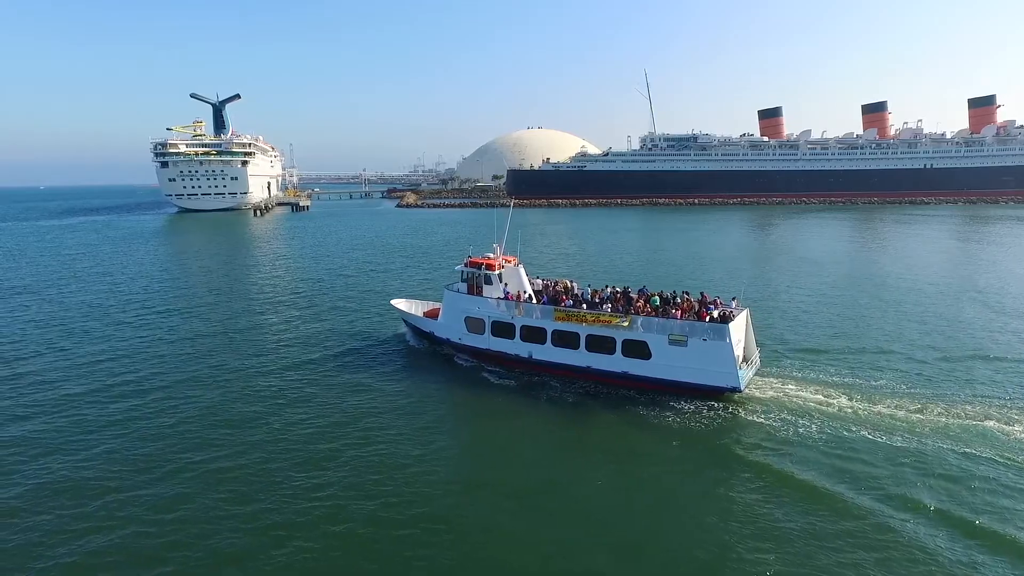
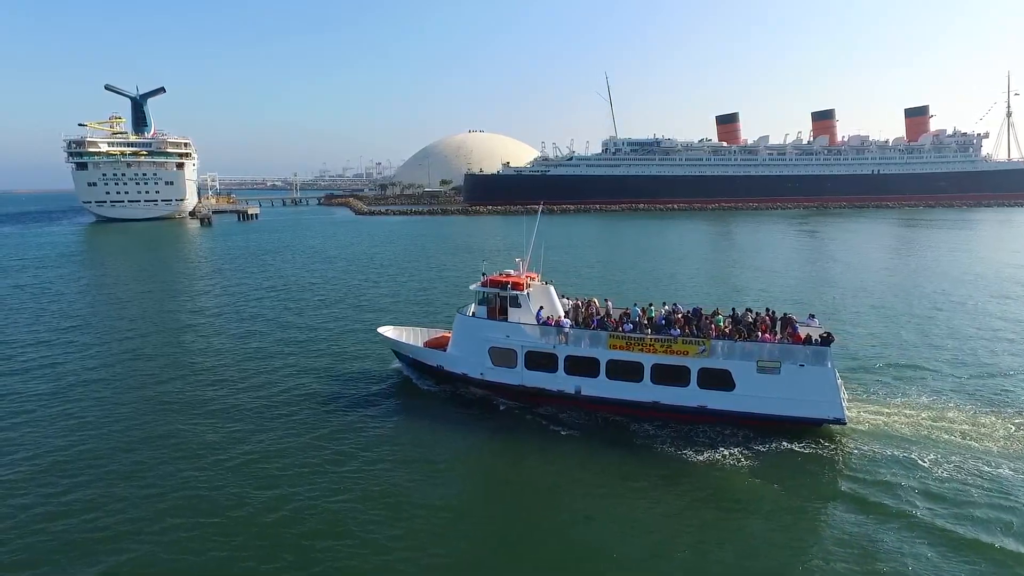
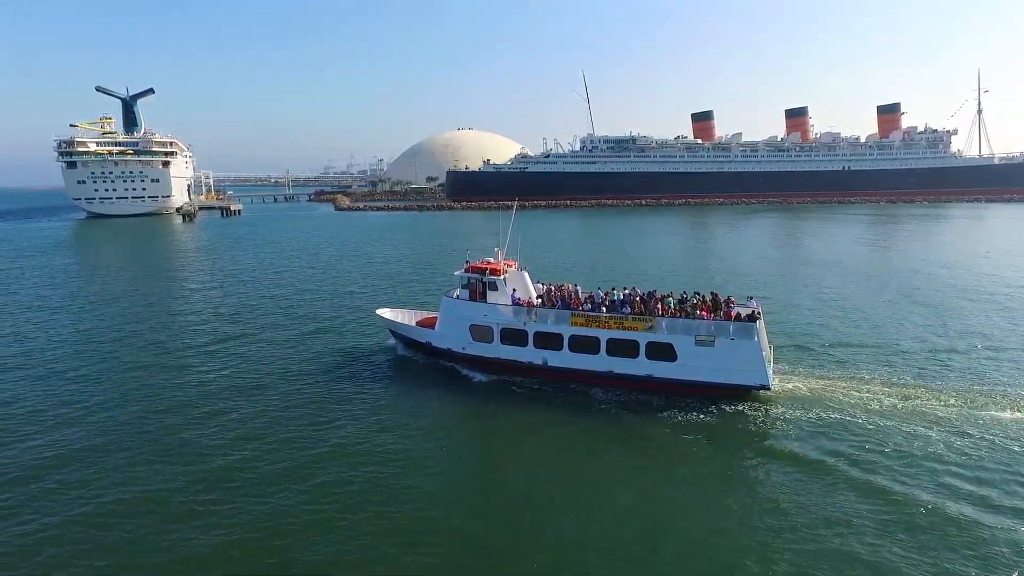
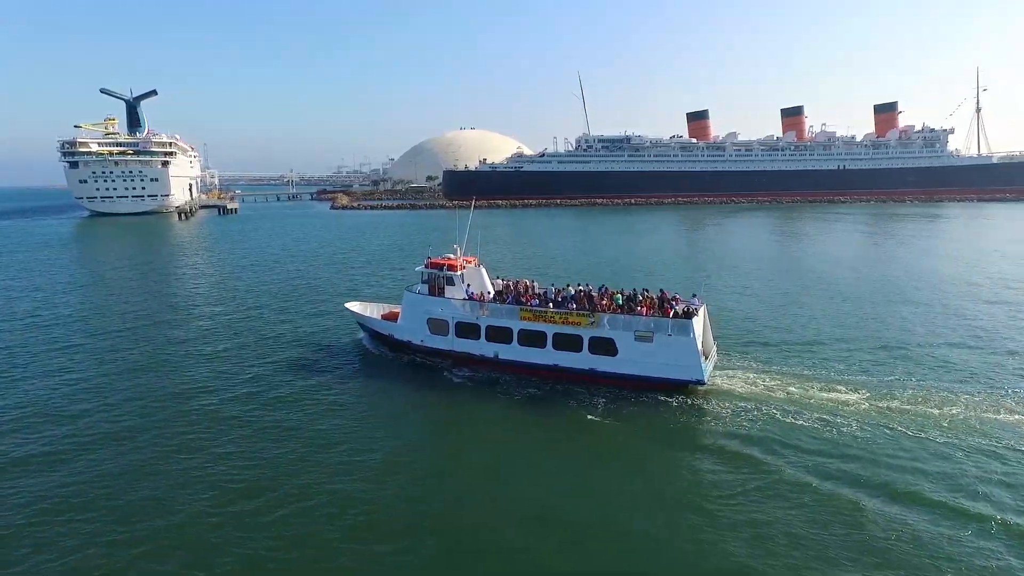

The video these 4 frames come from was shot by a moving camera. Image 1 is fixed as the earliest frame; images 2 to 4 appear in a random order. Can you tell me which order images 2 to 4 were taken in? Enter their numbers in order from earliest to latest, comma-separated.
4, 3, 2
